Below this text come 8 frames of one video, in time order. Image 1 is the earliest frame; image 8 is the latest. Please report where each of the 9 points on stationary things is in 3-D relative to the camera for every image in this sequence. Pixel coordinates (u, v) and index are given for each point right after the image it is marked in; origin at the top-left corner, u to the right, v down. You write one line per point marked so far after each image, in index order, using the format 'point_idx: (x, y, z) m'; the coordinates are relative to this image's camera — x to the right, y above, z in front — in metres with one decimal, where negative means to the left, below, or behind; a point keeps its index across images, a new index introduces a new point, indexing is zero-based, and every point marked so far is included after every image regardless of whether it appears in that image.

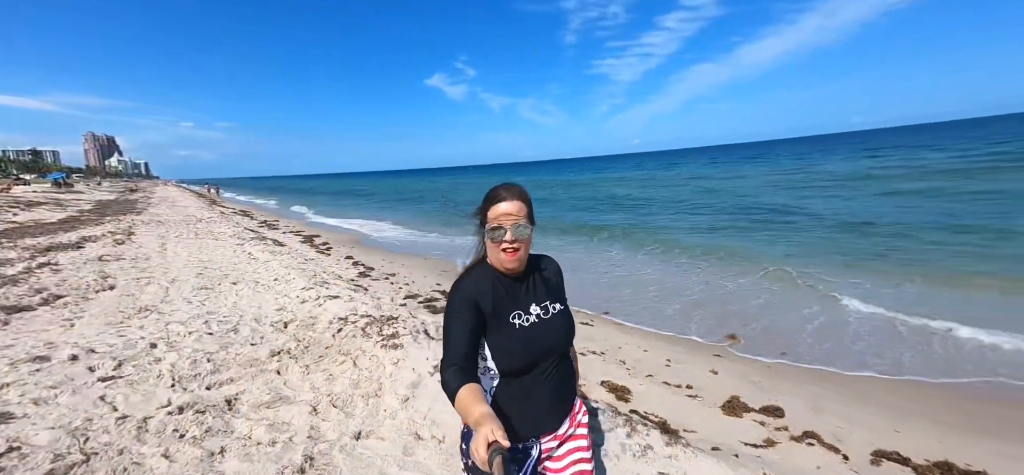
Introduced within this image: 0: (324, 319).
0: (-2.9, -1.3, +6.7) m
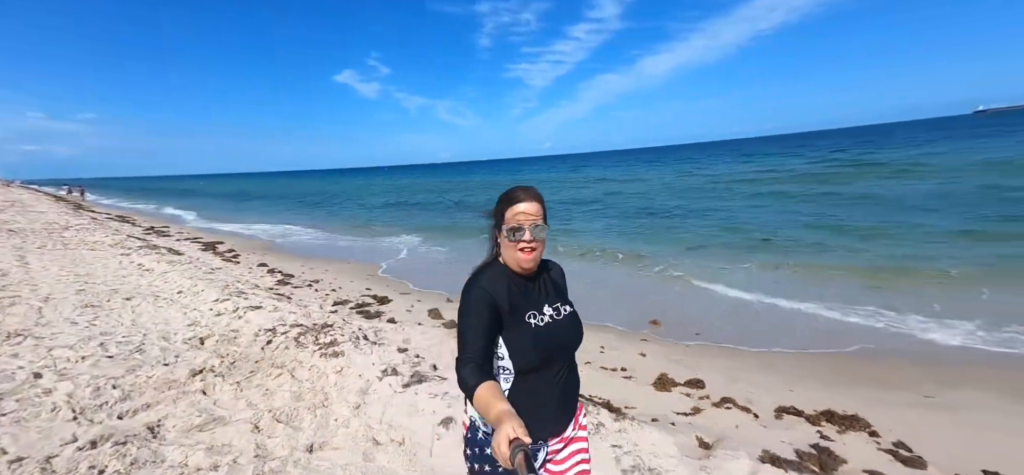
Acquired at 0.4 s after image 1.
0: (-3.8, -1.4, +6.2) m
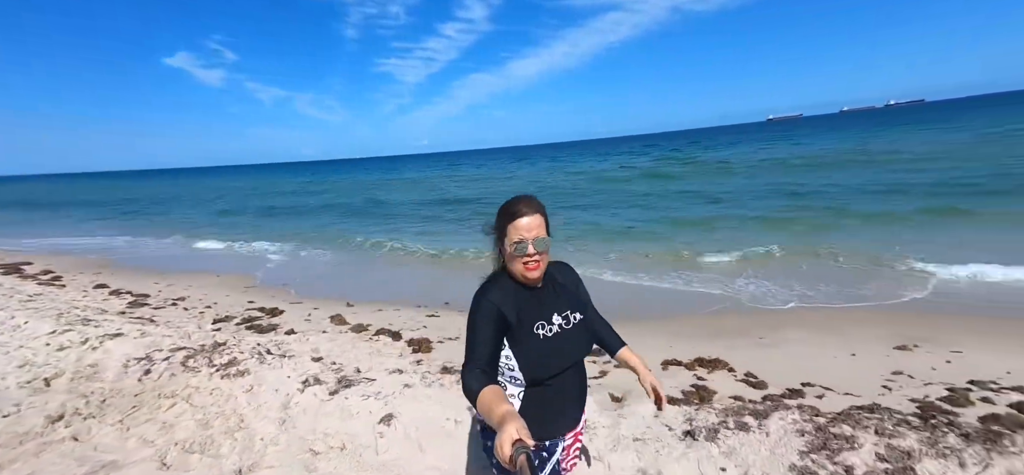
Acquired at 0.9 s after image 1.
0: (-4.9, -1.5, +5.2) m
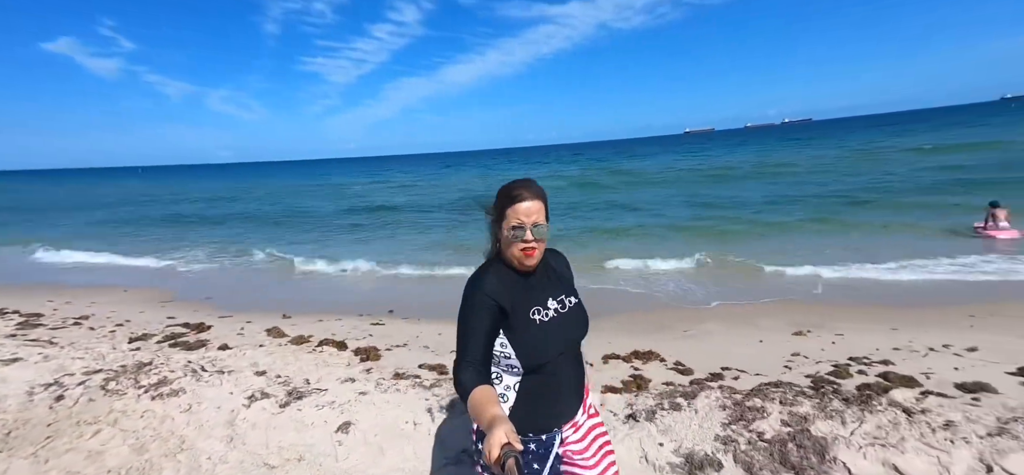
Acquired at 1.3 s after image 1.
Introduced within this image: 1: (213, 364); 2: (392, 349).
0: (-5.4, -1.7, +4.7) m
1: (-3.9, -1.6, +5.6) m
2: (-1.9, -1.7, +6.6) m
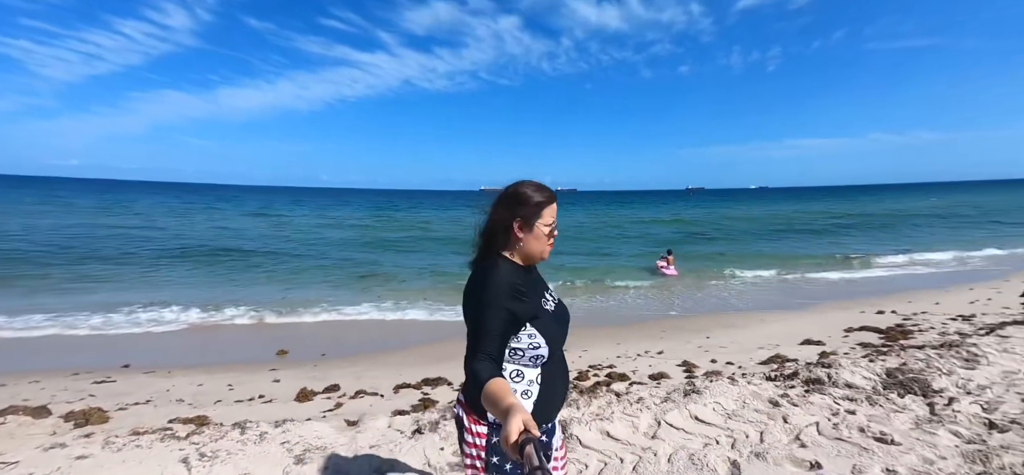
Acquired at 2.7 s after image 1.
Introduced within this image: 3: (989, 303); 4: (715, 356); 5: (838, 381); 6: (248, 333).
0: (-7.1, -1.7, +2.0) m
1: (-6.1, -1.8, +3.5) m
2: (-4.8, -2.1, +5.3) m
3: (+10.4, -1.4, +9.4) m
4: (+3.4, -2.0, +7.2) m
5: (+3.9, -1.7, +5.2) m
6: (-5.7, -2.1, +9.2) m
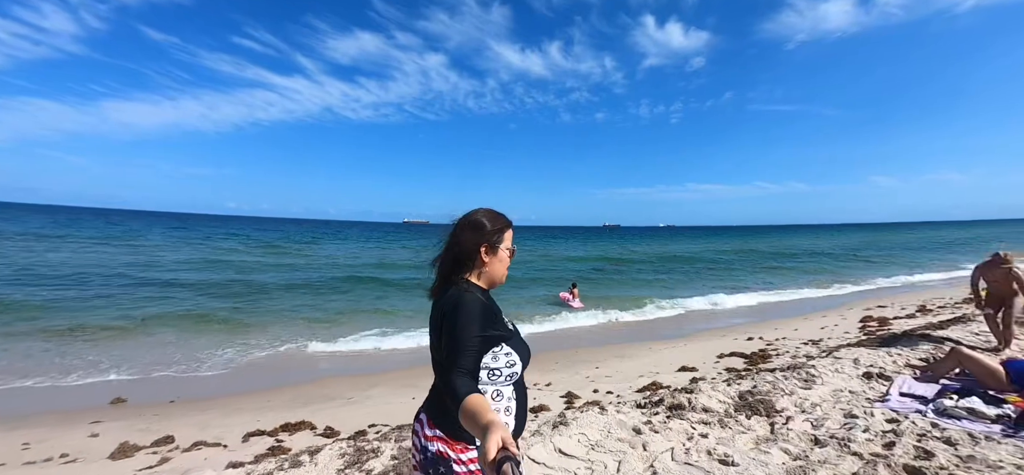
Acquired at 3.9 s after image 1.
0: (-8.0, -1.6, +0.5) m
1: (-7.3, -1.9, +2.1) m
2: (-6.3, -2.3, +4.1) m
3: (+8.0, -2.2, +10.7) m
4: (+1.4, -2.5, +7.2) m
5: (+2.3, -2.1, +5.4) m
6: (-7.8, -2.6, +7.7) m
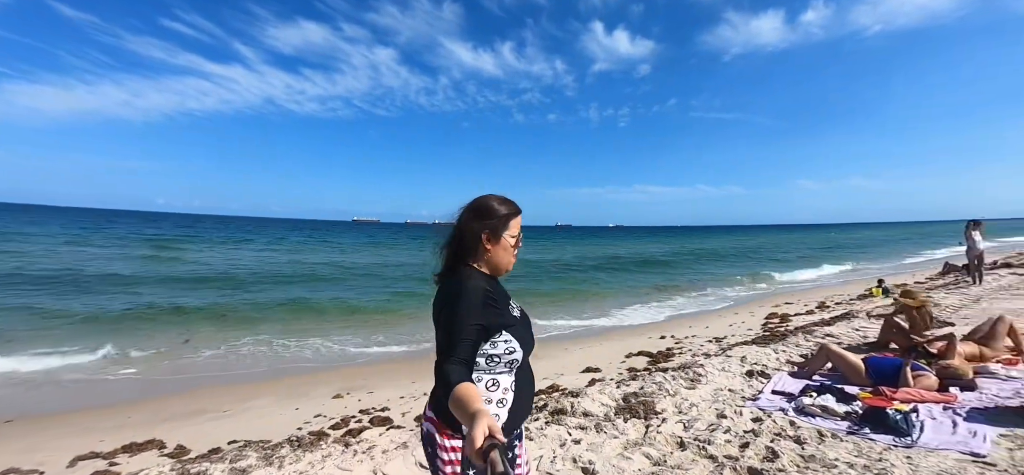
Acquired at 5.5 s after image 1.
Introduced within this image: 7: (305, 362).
0: (-8.9, -1.6, -0.7) m
1: (-8.4, -1.8, +1.0) m
2: (-7.6, -2.3, +3.1) m
3: (+5.9, -2.3, +11.1) m
4: (-0.2, -2.5, +7.0) m
5: (+0.8, -2.1, +5.3) m
6: (-9.5, -2.5, +6.5) m
7: (-4.3, -2.6, +8.9) m
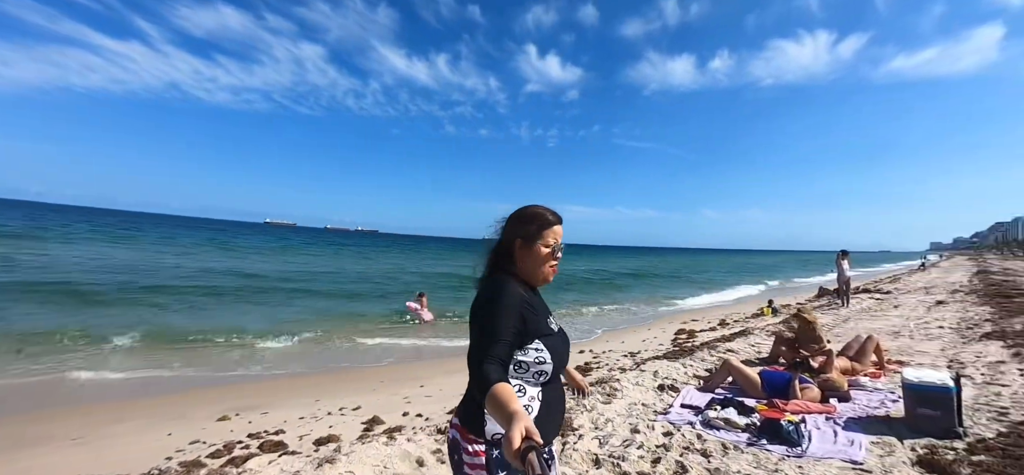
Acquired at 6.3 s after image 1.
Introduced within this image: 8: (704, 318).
0: (-8.7, -1.0, -2.5) m
1: (-8.5, -1.4, -0.7) m
2: (-8.1, -1.9, +1.5) m
3: (+3.8, -2.8, +11.6) m
4: (-1.6, -2.6, +6.6) m
5: (-0.2, -2.3, +5.1) m
6: (-10.6, -2.2, +4.5) m
7: (-5.8, -2.6, +7.8) m
8: (+6.8, -2.9, +15.3) m
